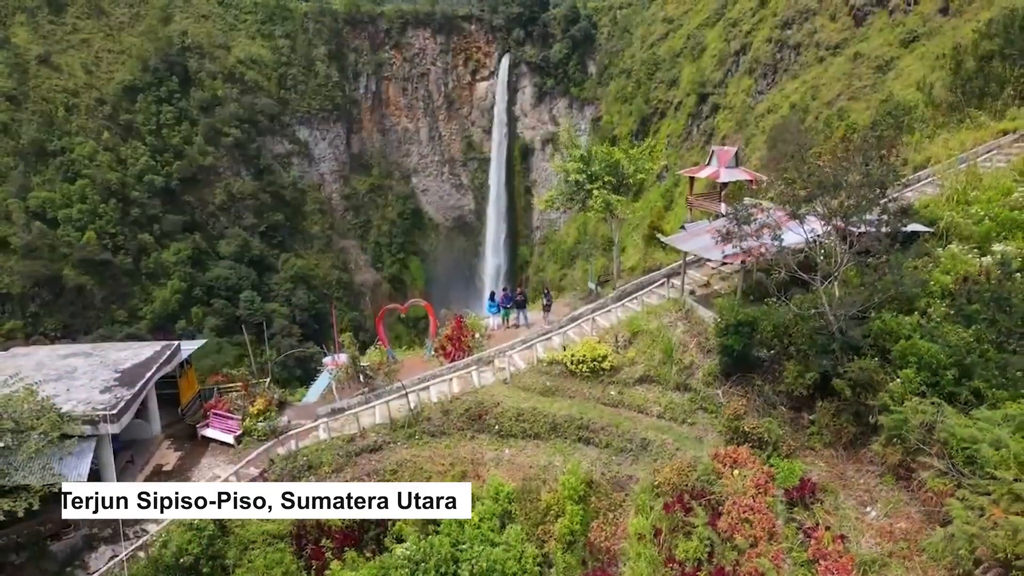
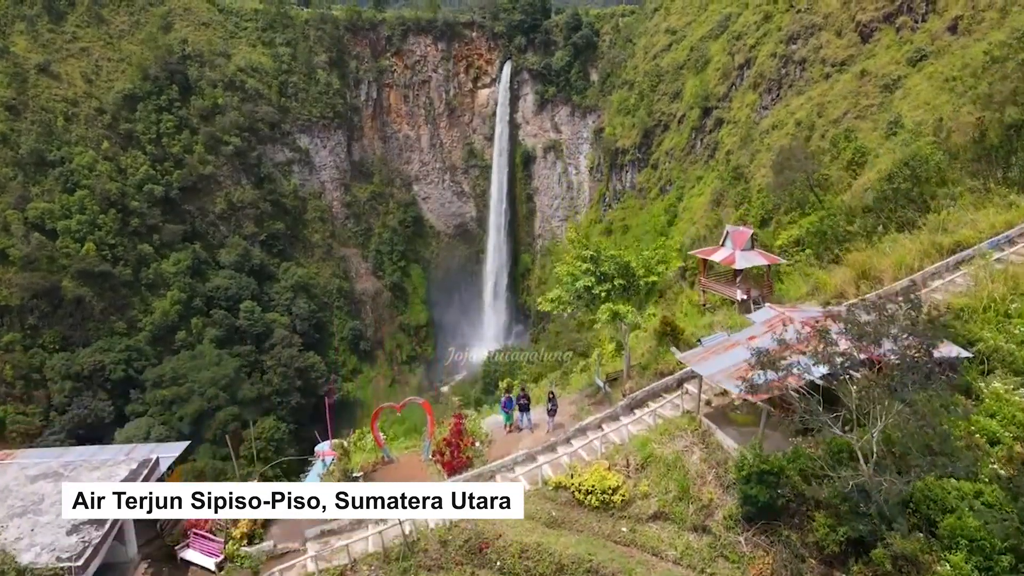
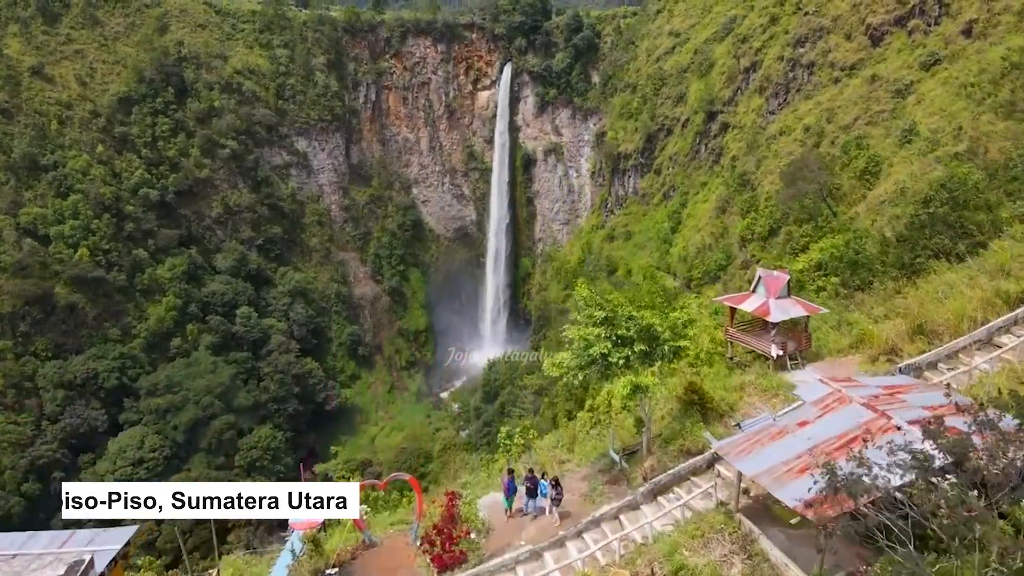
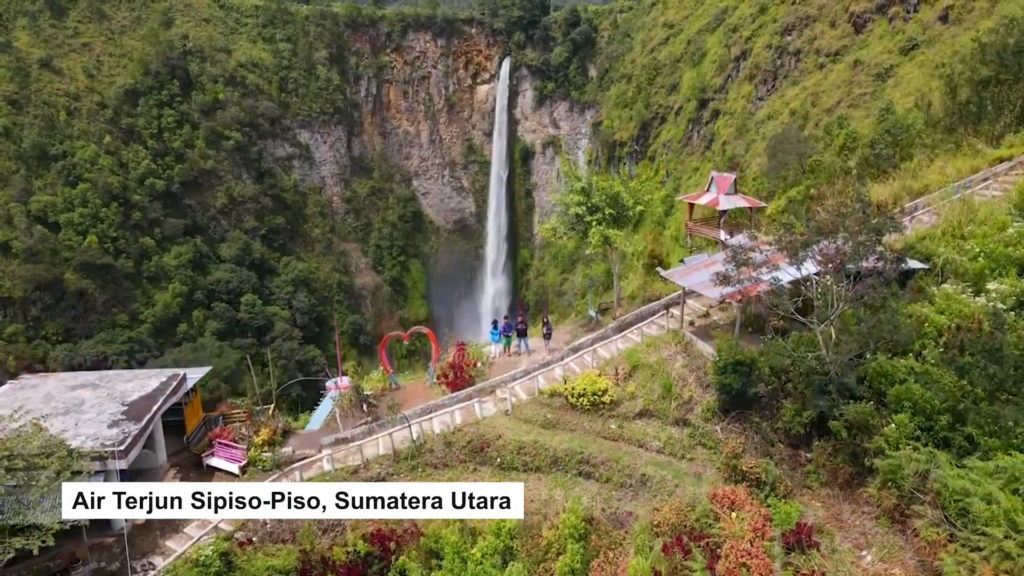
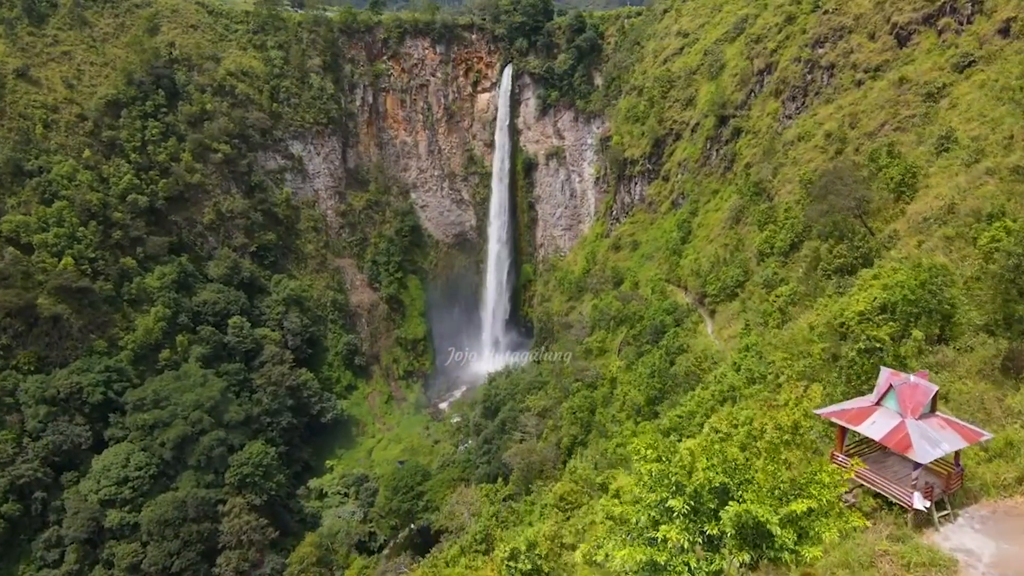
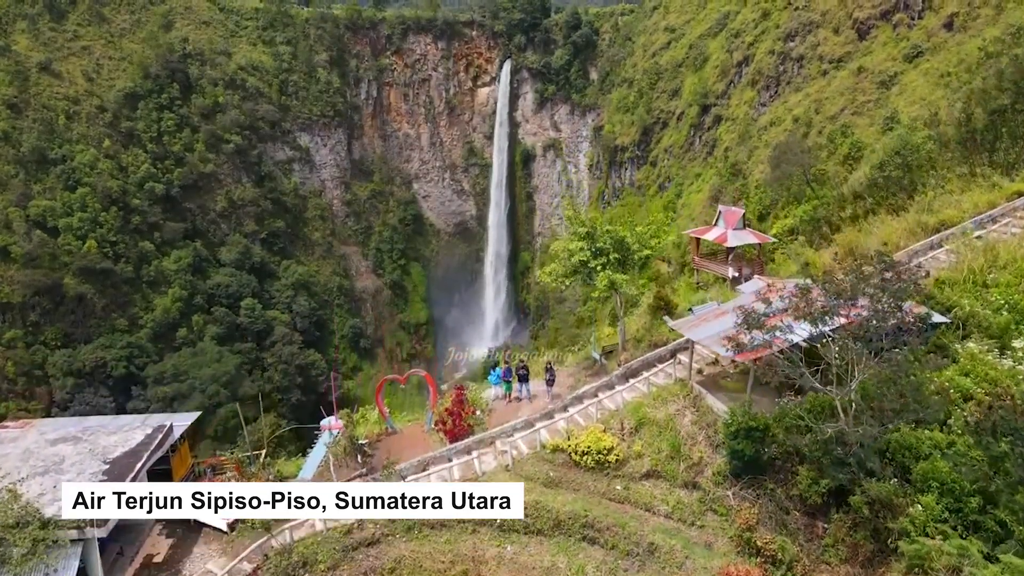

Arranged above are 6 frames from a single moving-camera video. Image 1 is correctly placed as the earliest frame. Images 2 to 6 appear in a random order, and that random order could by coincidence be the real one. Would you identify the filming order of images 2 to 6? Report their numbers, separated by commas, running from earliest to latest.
4, 6, 2, 3, 5
